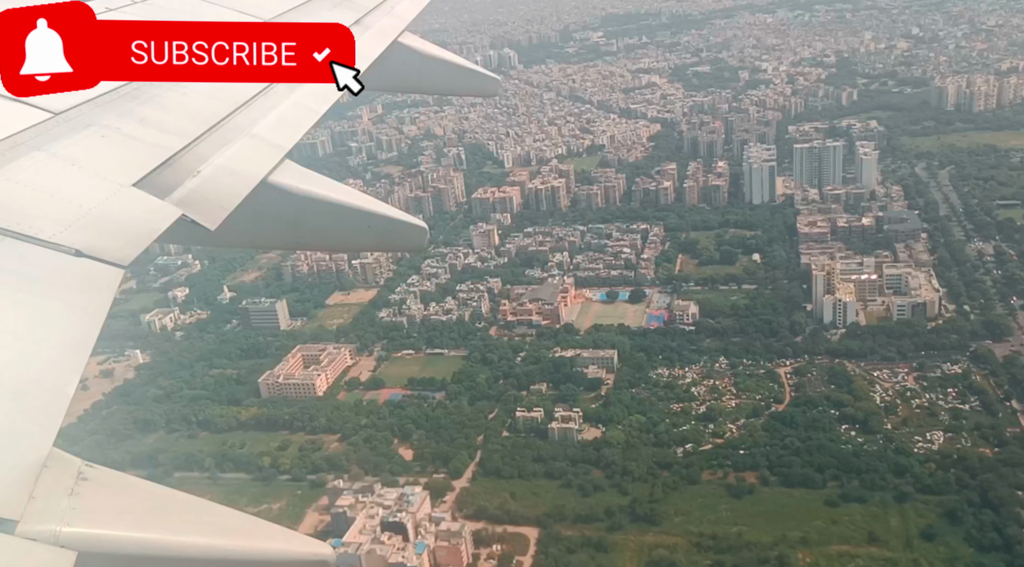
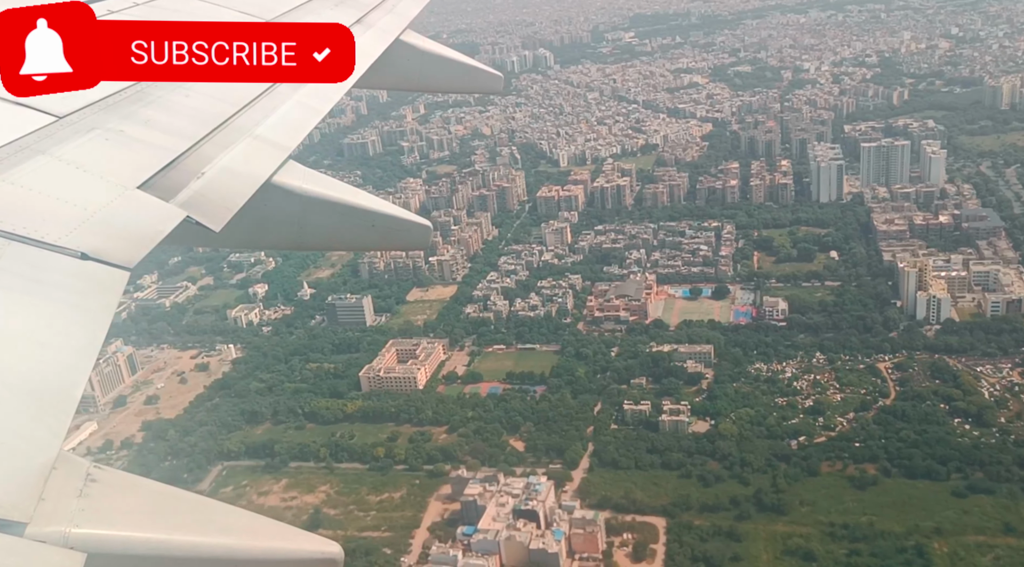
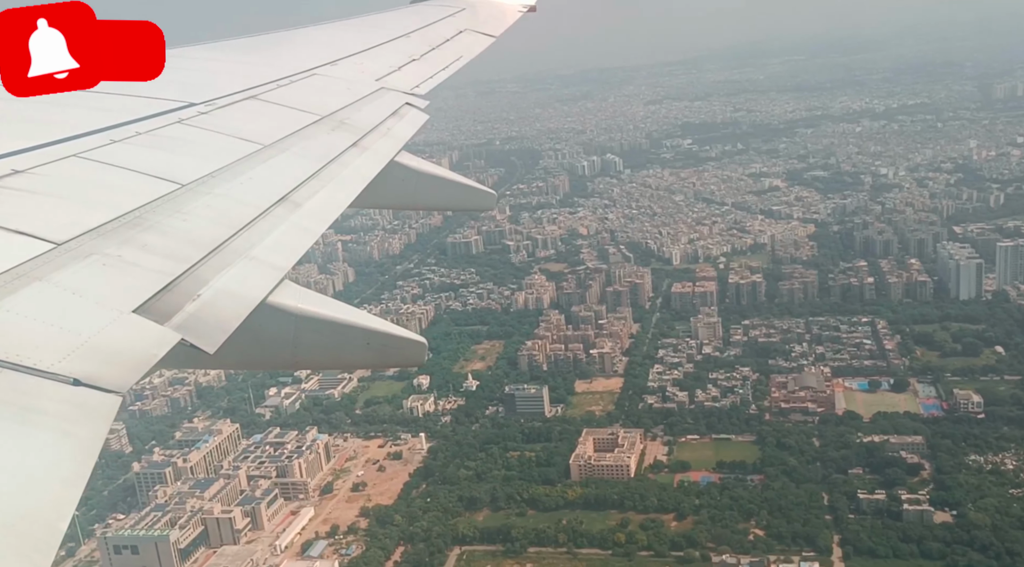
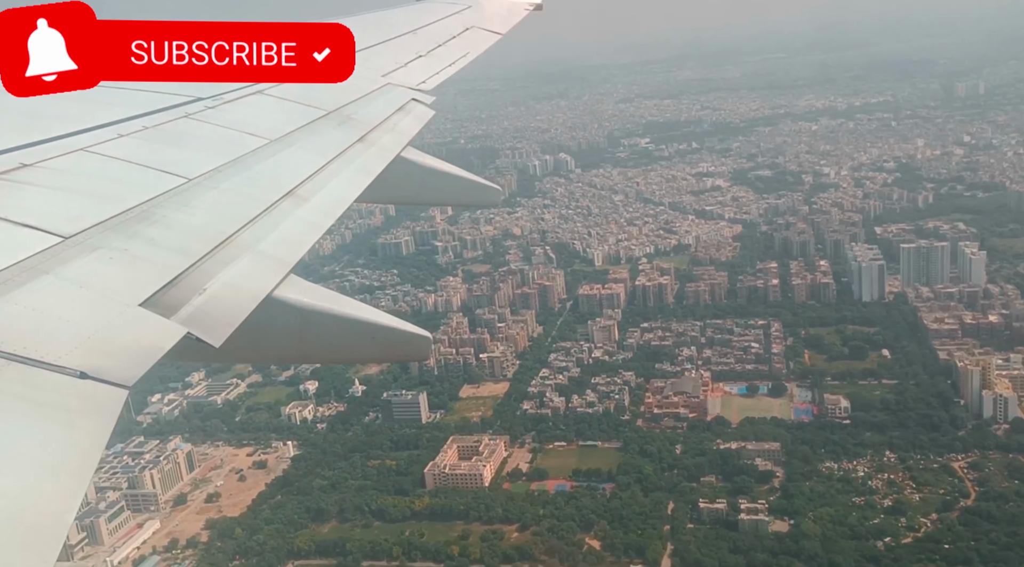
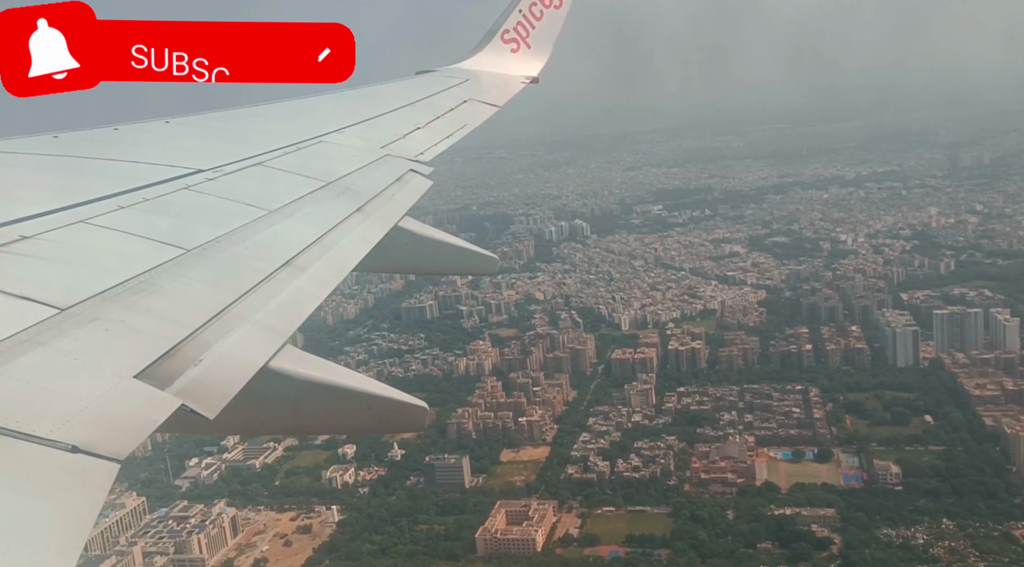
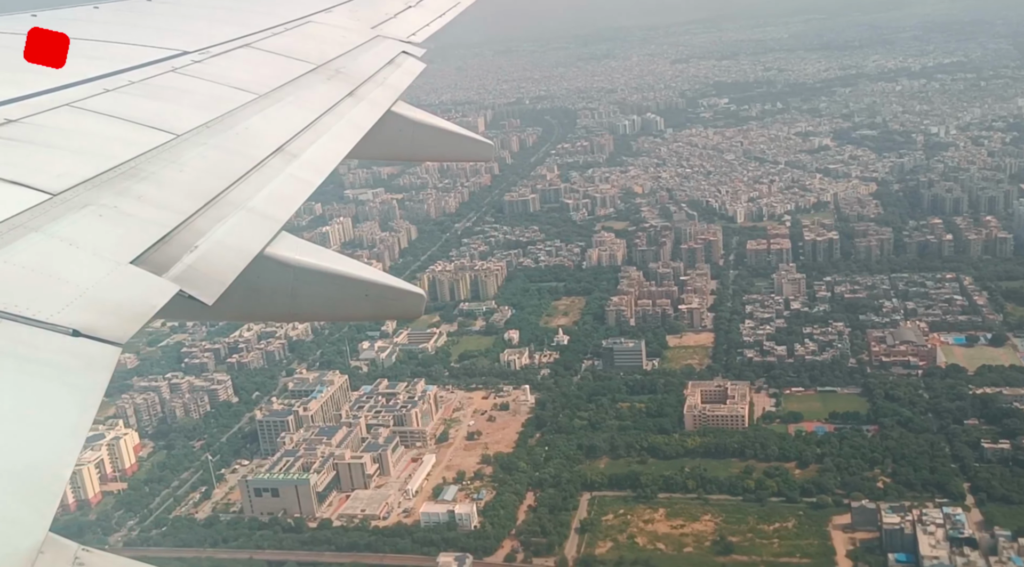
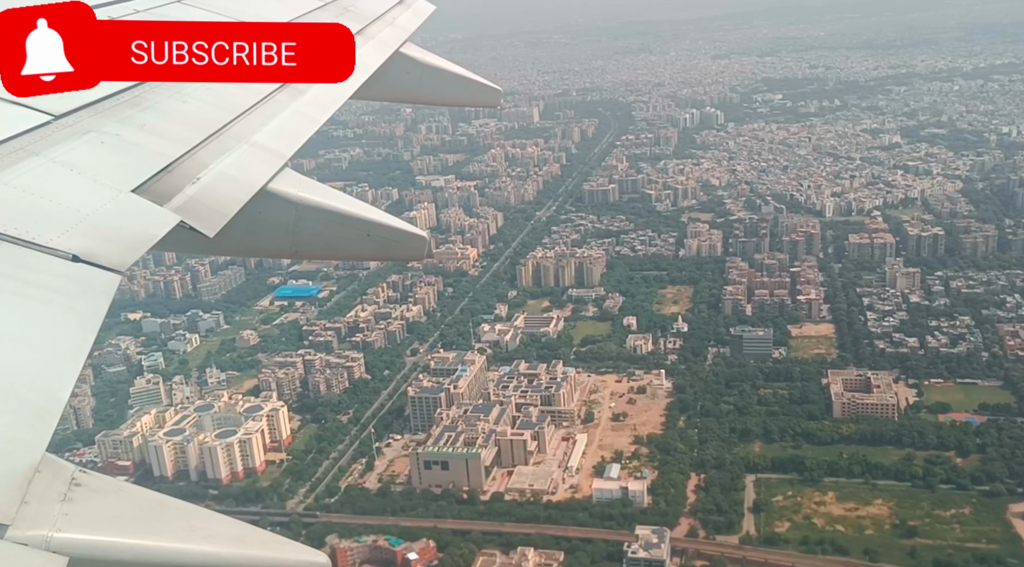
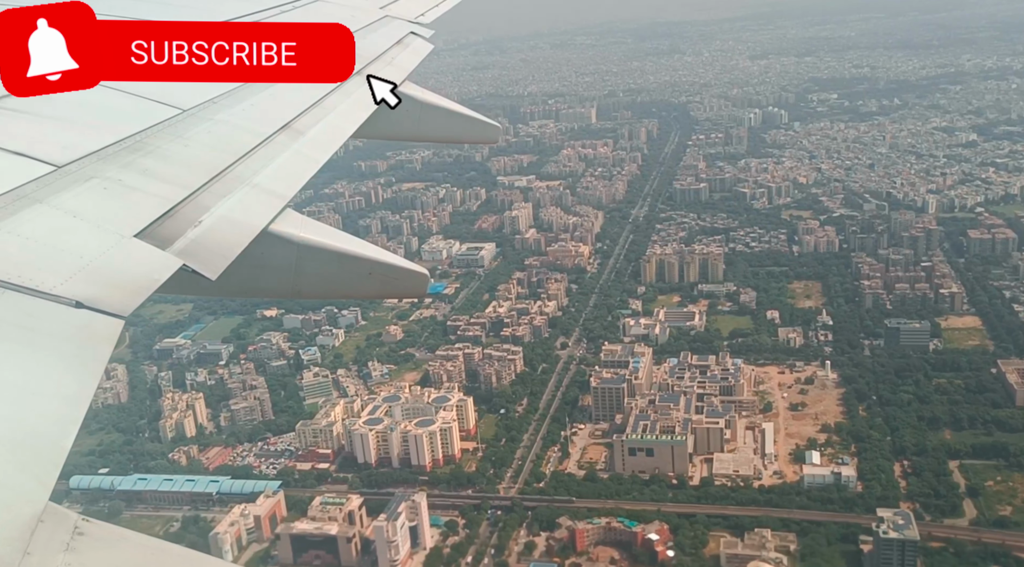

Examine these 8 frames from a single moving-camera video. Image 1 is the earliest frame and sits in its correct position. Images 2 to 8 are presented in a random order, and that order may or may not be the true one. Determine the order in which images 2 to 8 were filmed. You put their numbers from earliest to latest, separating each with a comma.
2, 4, 5, 3, 6, 7, 8
